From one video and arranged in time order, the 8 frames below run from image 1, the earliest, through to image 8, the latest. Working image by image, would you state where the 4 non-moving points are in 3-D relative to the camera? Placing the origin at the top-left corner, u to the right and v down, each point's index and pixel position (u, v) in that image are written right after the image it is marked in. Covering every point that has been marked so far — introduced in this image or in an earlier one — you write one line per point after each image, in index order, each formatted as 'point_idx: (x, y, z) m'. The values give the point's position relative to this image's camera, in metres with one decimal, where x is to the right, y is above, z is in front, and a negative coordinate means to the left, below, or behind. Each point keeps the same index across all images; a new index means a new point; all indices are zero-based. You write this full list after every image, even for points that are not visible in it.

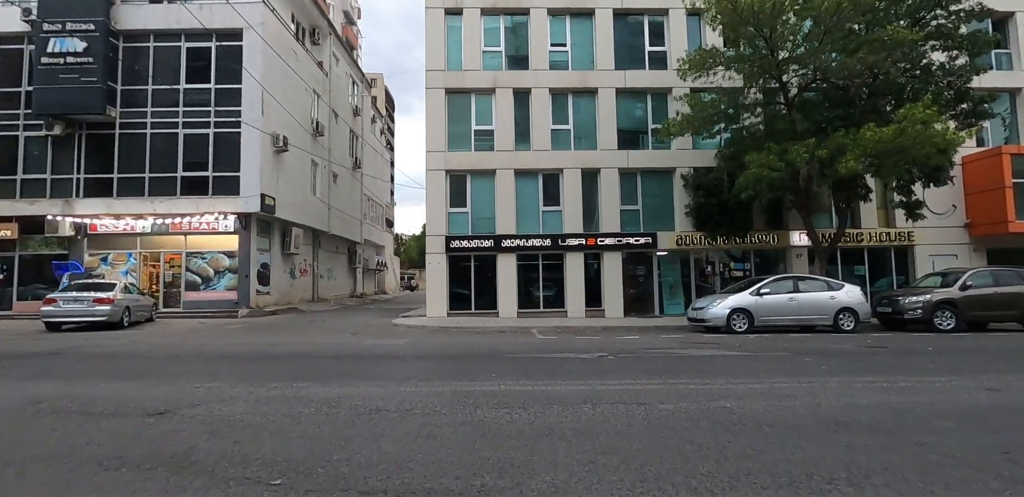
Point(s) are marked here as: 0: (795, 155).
0: (+8.0, +2.7, +14.2) m
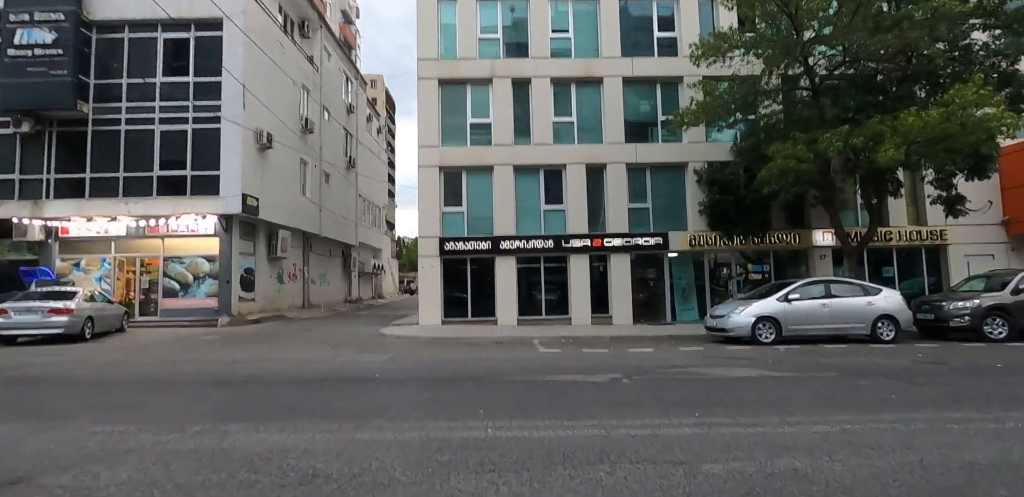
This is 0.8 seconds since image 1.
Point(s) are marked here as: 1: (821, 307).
0: (+7.9, +2.7, +12.7) m
1: (+7.6, -1.4, +12.3) m
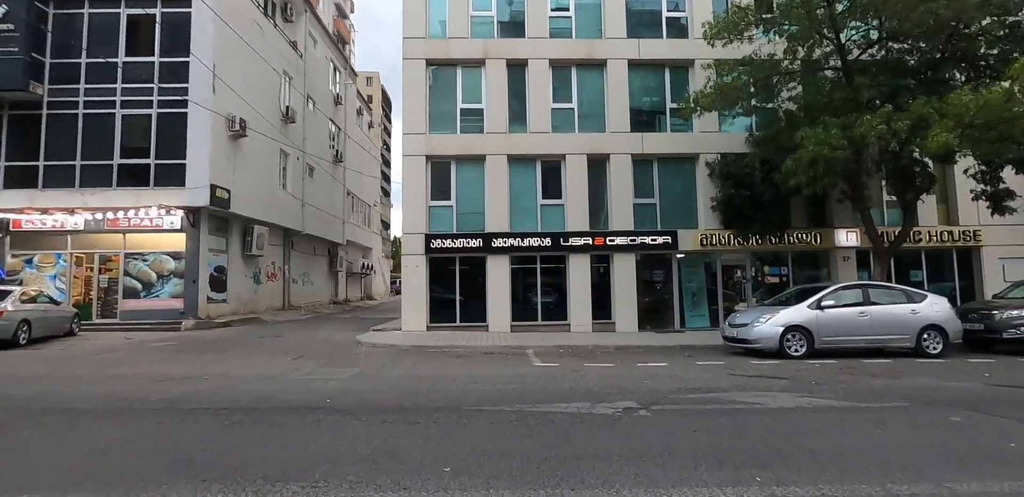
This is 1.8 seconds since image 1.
0: (+7.8, +2.7, +11.1) m
1: (+7.4, -1.4, +10.7) m
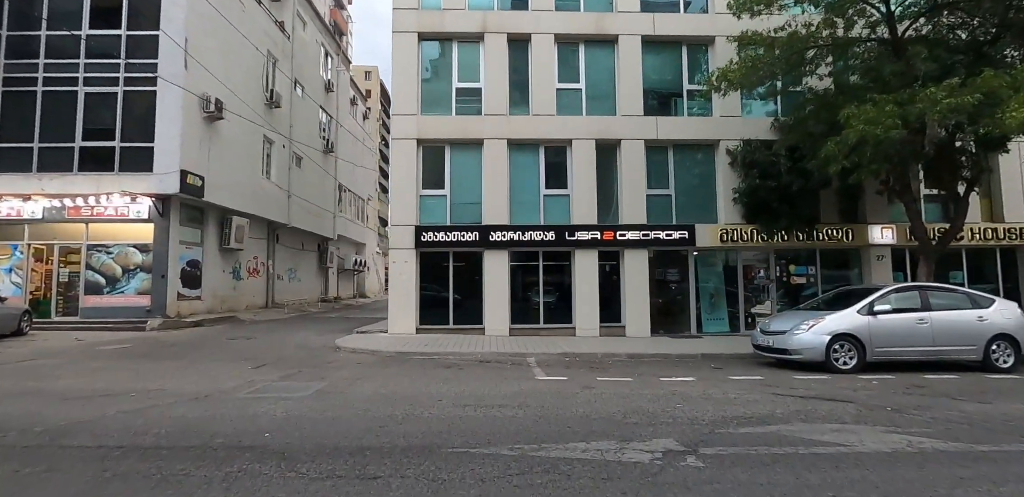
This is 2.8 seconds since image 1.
0: (+7.8, +2.7, +9.5) m
1: (+7.3, -1.4, +9.1) m
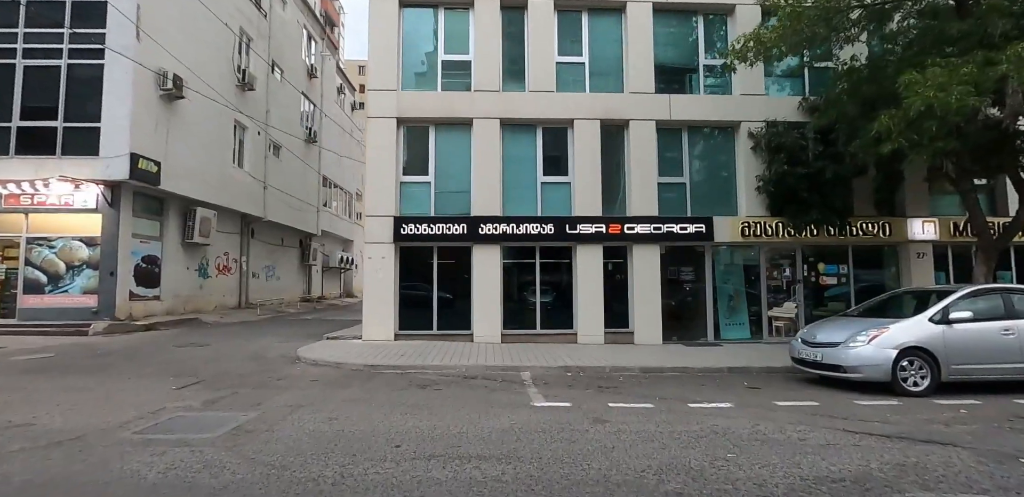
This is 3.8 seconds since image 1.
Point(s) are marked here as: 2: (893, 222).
0: (+7.7, +2.8, +7.8) m
1: (+7.2, -1.3, +7.4) m
2: (+9.9, +0.7, +13.1) m
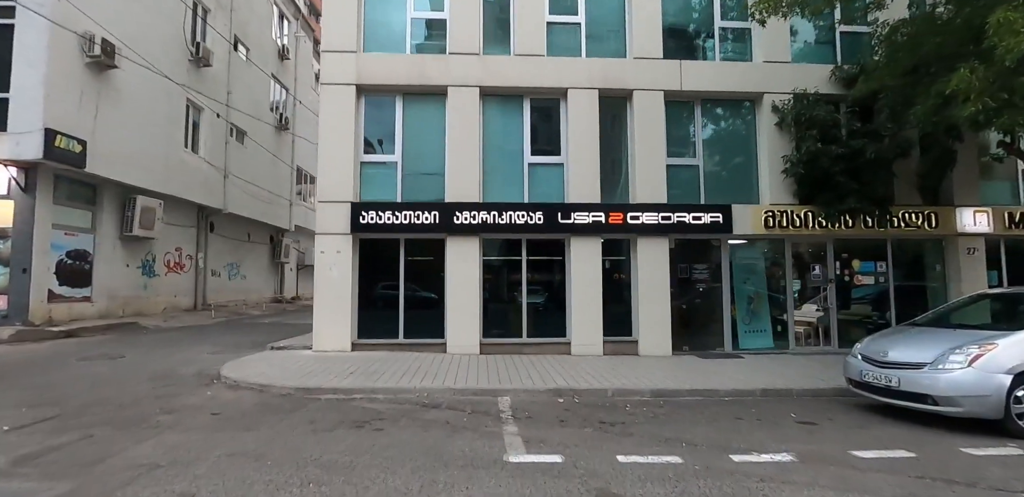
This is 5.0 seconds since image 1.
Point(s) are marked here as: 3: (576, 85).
0: (+7.4, +3.0, +5.8) m
1: (+6.9, -1.1, +5.4) m
2: (+9.5, +0.8, +11.2) m
3: (+1.4, +3.6, +11.1) m
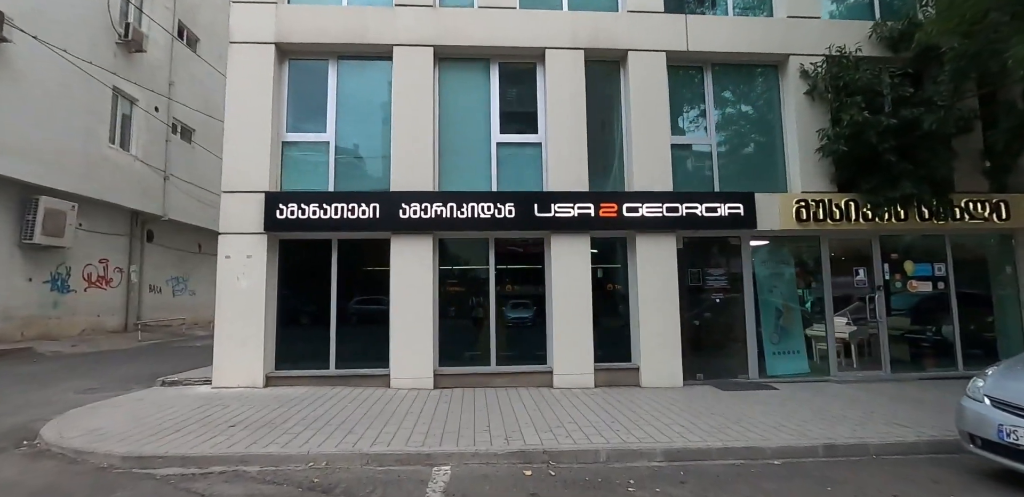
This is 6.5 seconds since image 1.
0: (+6.8, +3.1, +3.6) m
1: (+6.4, -0.9, +3.1) m
2: (+8.9, +0.9, +9.0) m
3: (+0.8, +3.6, +8.8) m
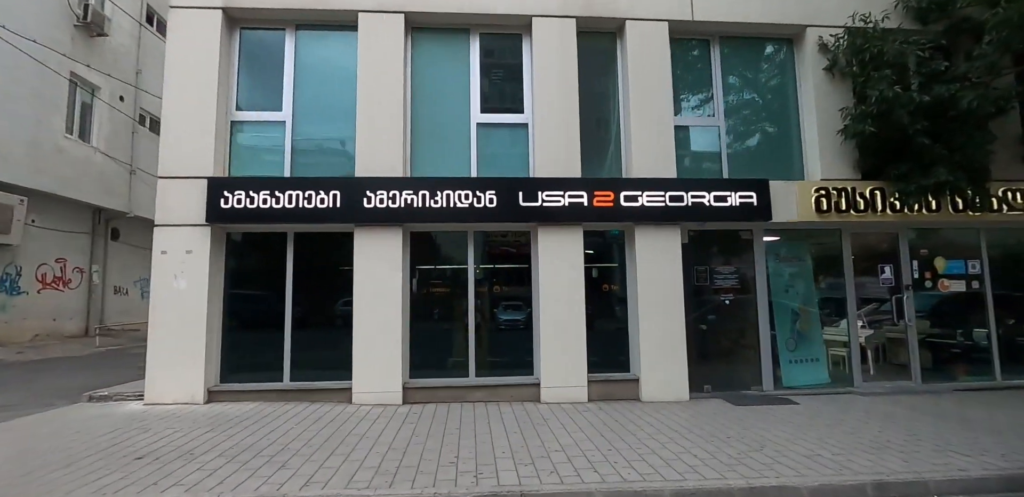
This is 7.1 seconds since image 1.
0: (+6.6, +3.2, +2.7) m
1: (+6.1, -0.8, +2.1) m
2: (+8.7, +1.0, +8.0) m
3: (+0.5, +3.7, +7.8) m
